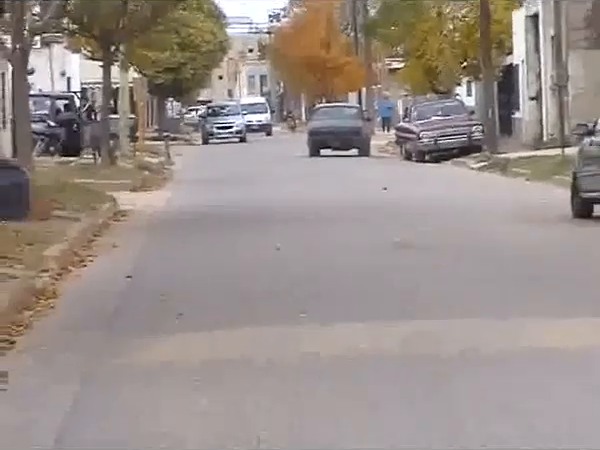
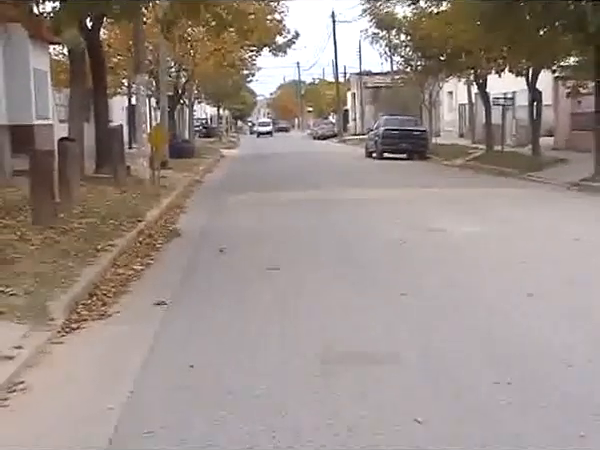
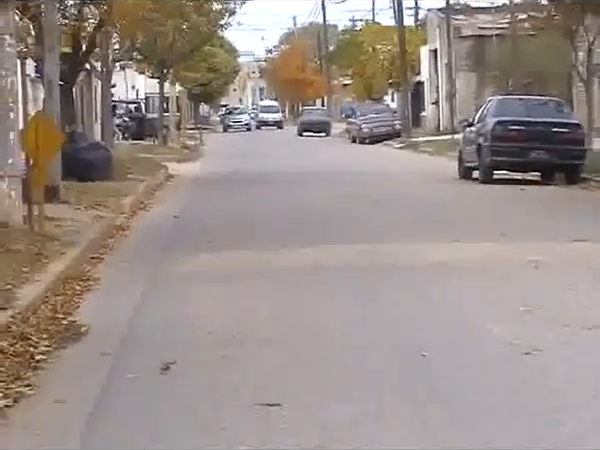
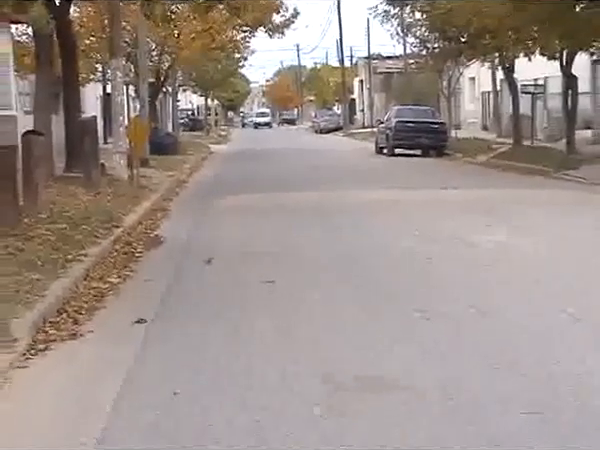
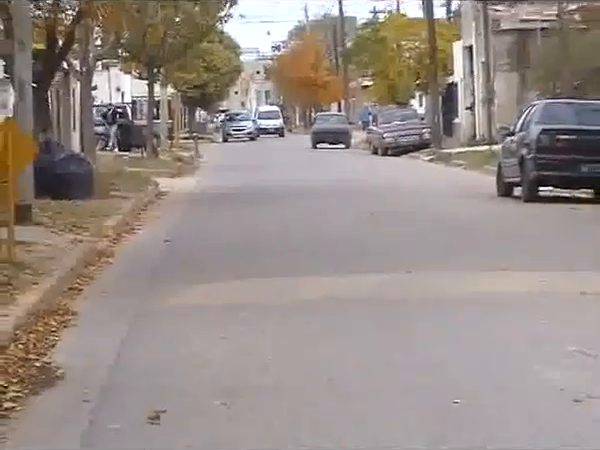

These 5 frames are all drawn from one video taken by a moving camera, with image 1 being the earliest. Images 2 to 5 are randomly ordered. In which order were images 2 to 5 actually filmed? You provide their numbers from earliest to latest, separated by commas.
5, 3, 4, 2
